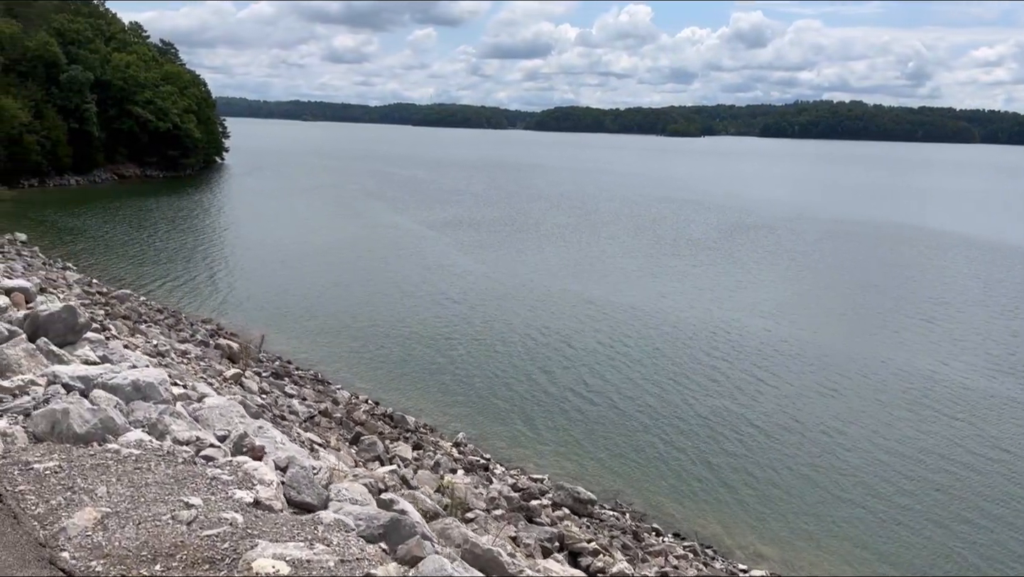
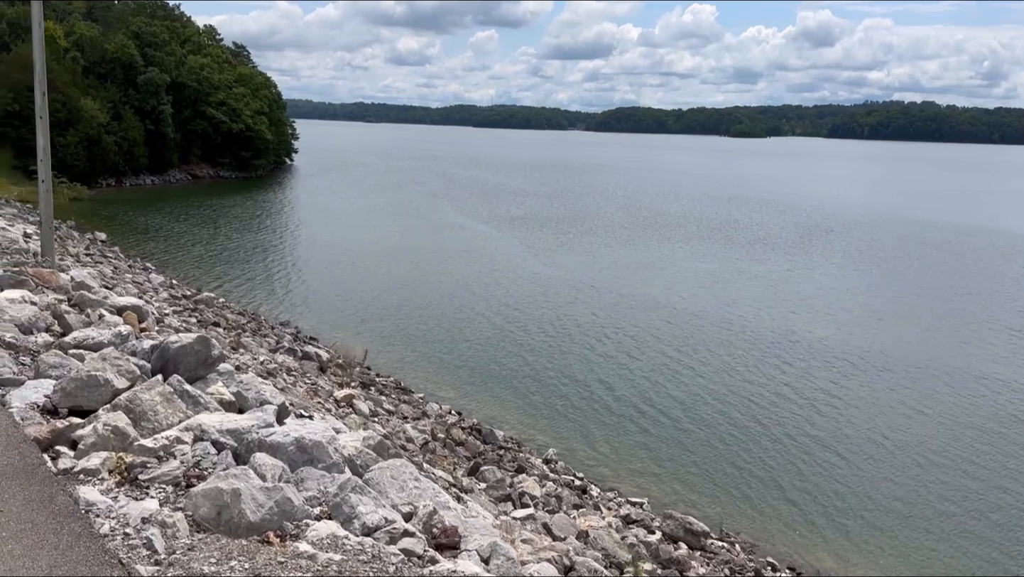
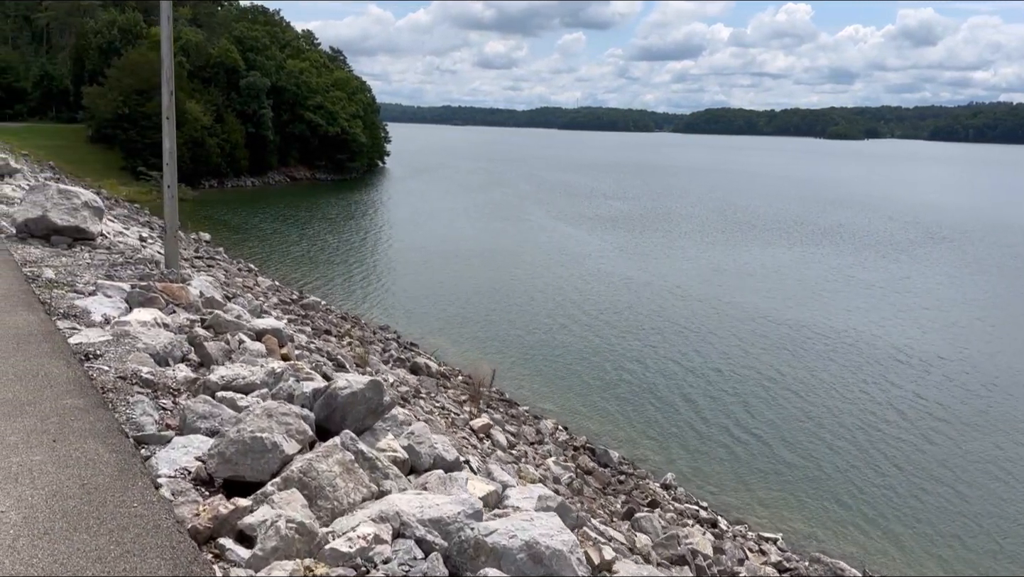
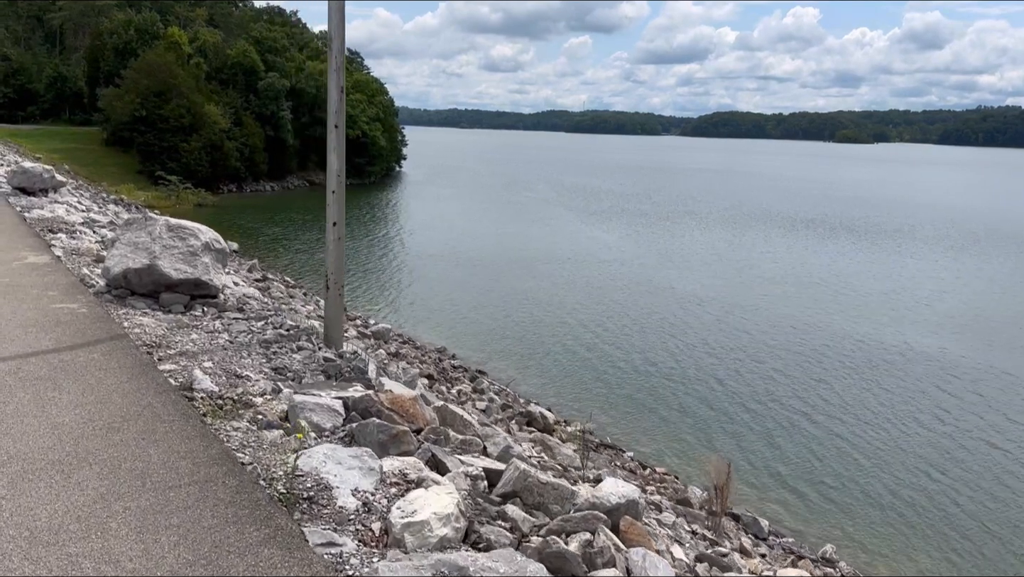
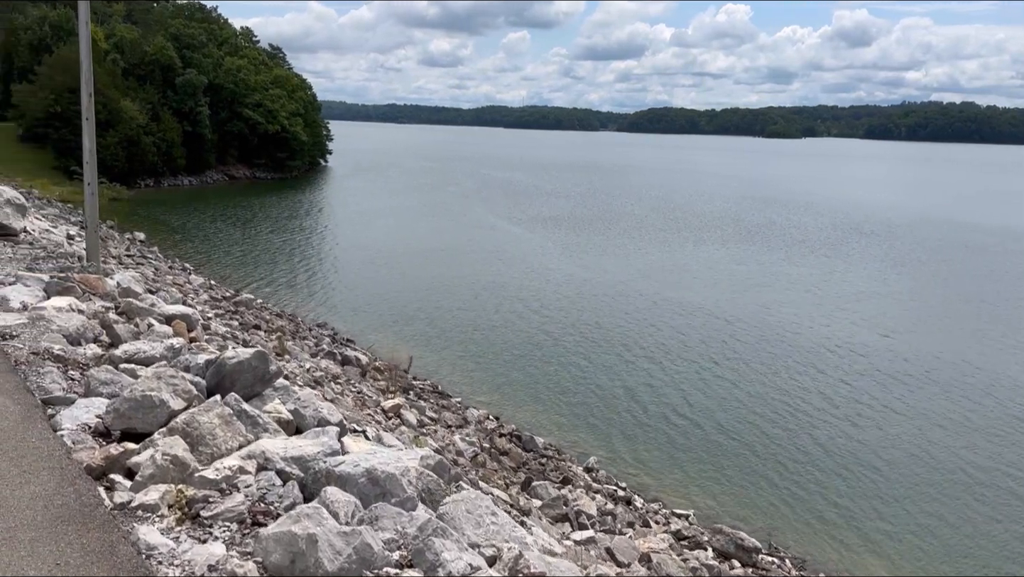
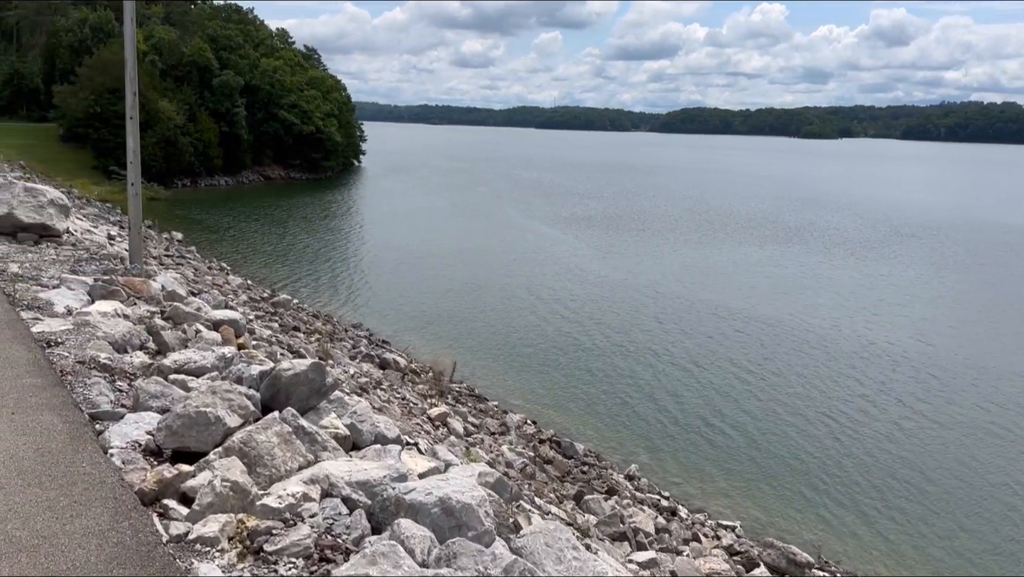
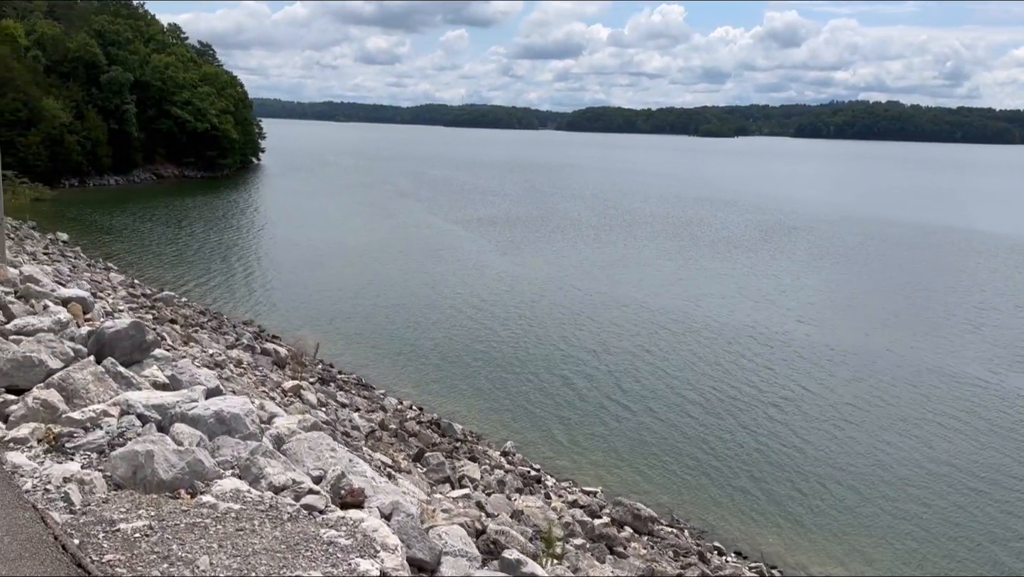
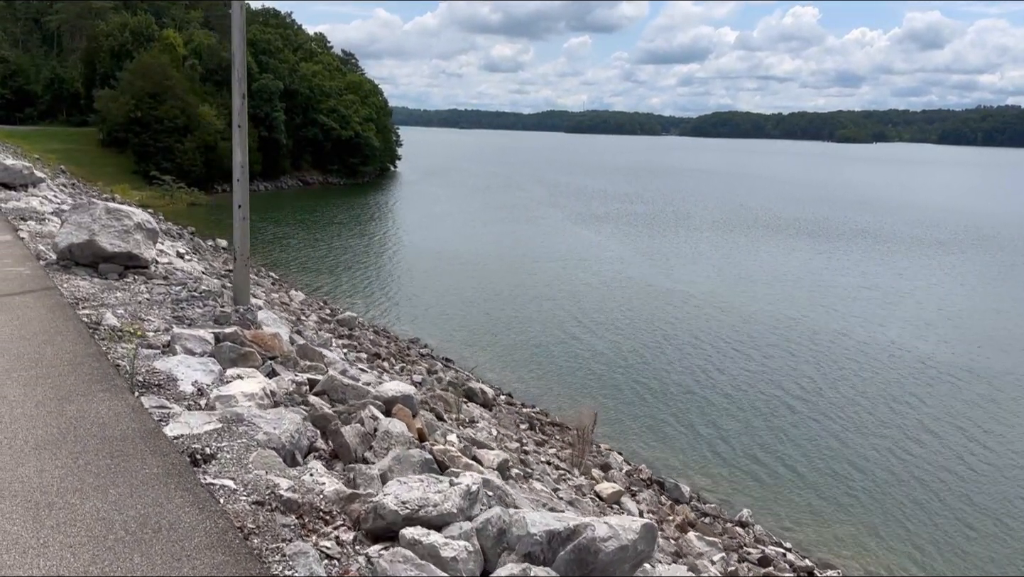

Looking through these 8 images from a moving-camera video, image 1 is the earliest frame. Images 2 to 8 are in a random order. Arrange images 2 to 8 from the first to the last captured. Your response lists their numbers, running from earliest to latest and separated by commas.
7, 2, 5, 6, 3, 8, 4
